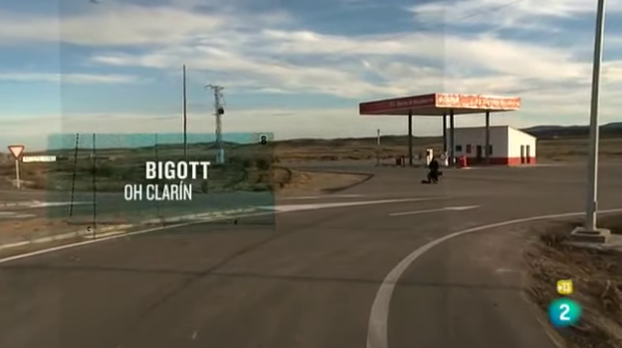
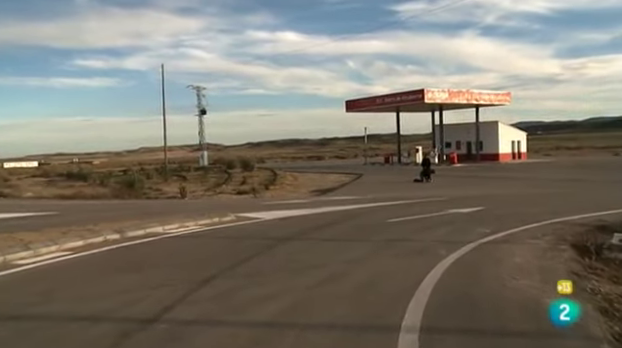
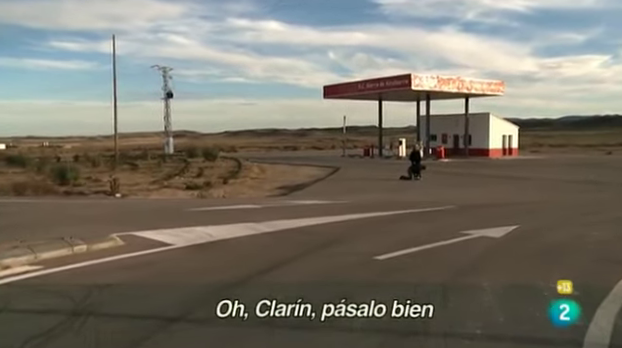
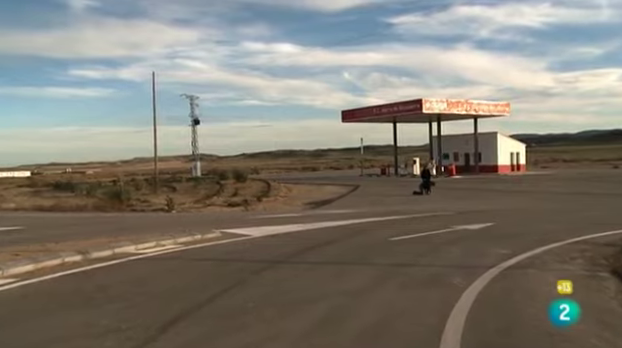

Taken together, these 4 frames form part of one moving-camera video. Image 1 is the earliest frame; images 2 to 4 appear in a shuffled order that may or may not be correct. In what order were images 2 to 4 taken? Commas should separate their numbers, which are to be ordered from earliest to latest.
2, 4, 3
